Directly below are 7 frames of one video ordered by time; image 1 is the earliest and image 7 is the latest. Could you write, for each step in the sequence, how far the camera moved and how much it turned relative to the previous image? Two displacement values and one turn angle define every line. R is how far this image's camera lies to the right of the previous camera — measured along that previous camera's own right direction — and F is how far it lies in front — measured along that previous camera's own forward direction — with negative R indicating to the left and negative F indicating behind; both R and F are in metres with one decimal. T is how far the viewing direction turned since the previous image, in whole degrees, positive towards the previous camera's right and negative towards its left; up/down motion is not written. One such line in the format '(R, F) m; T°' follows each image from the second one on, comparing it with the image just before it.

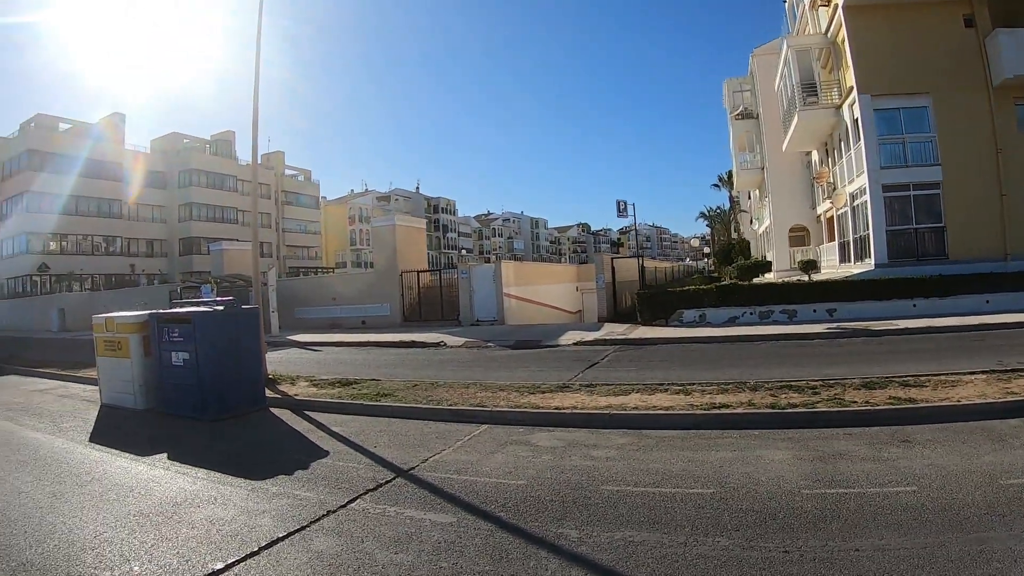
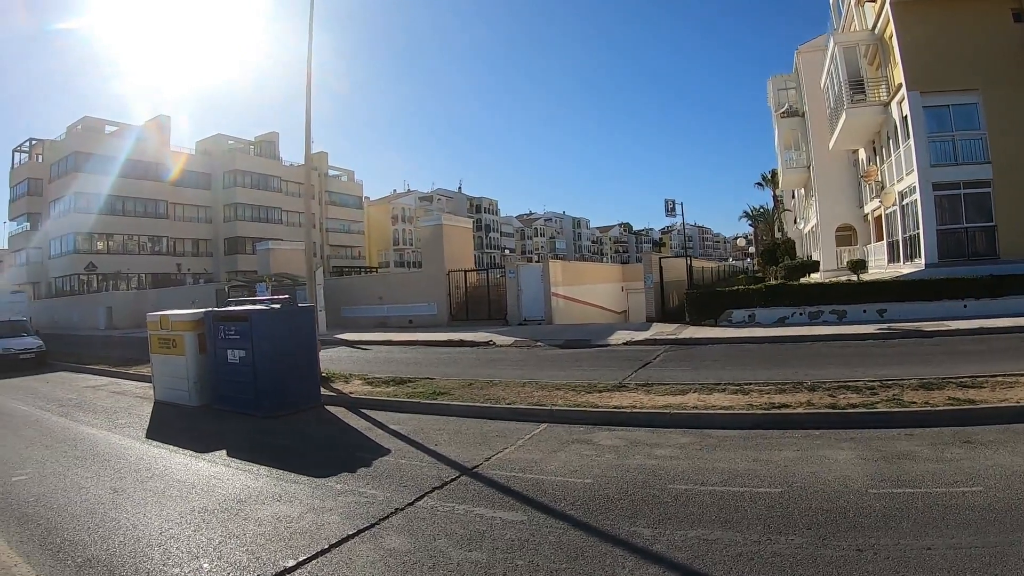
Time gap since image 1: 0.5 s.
(-0.2, -0.1) m; -4°
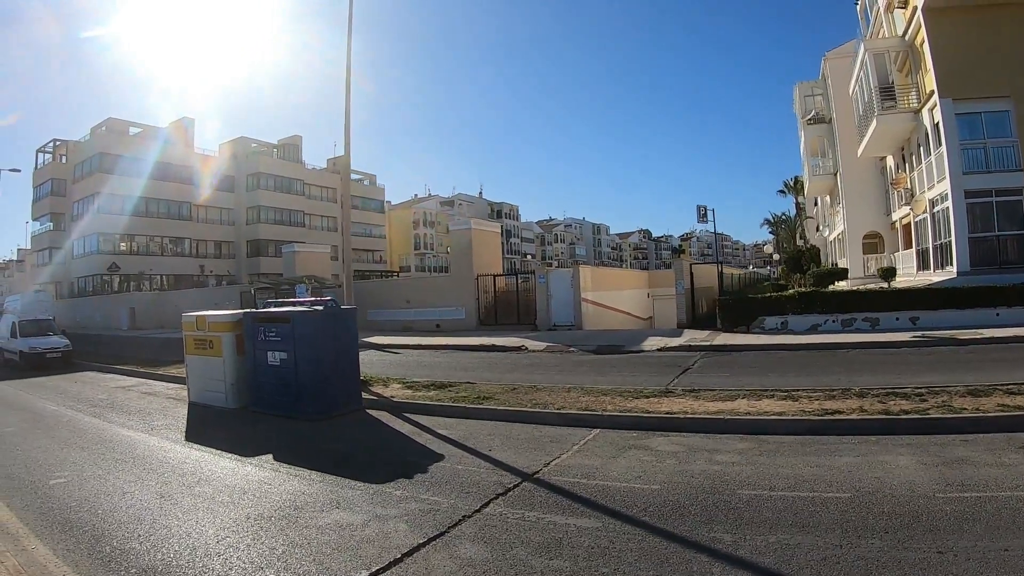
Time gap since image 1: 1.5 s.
(-0.5, -0.1) m; -2°
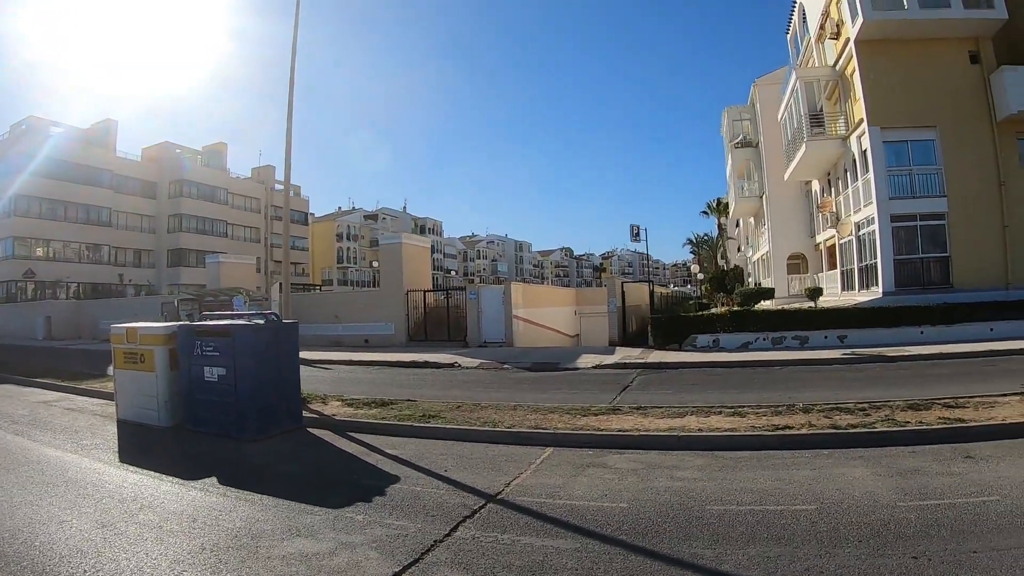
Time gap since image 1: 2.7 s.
(-0.5, +0.2) m; +8°
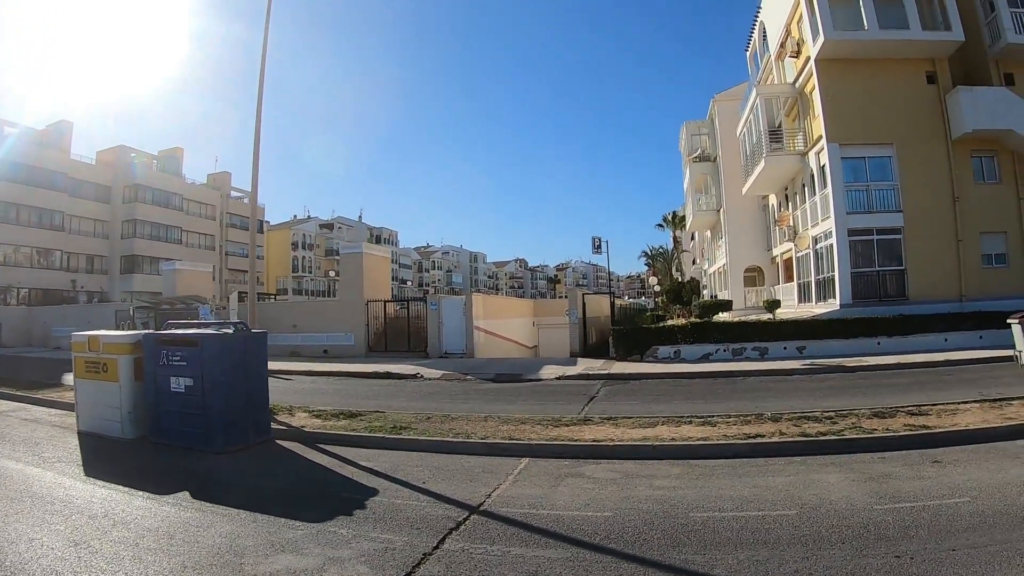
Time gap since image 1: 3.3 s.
(-0.4, 0.0) m; +5°
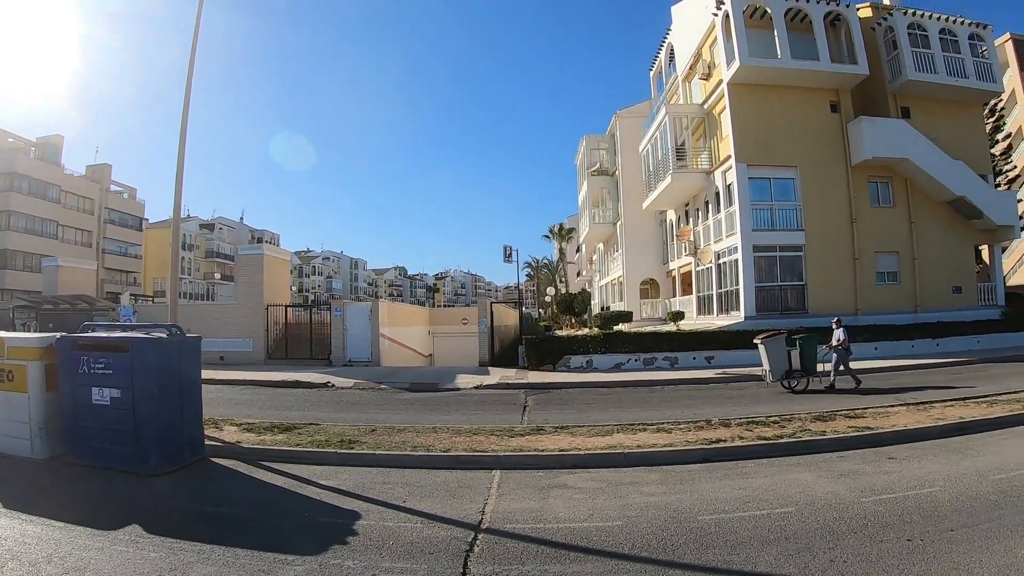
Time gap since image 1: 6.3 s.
(-1.4, +0.4) m; +13°
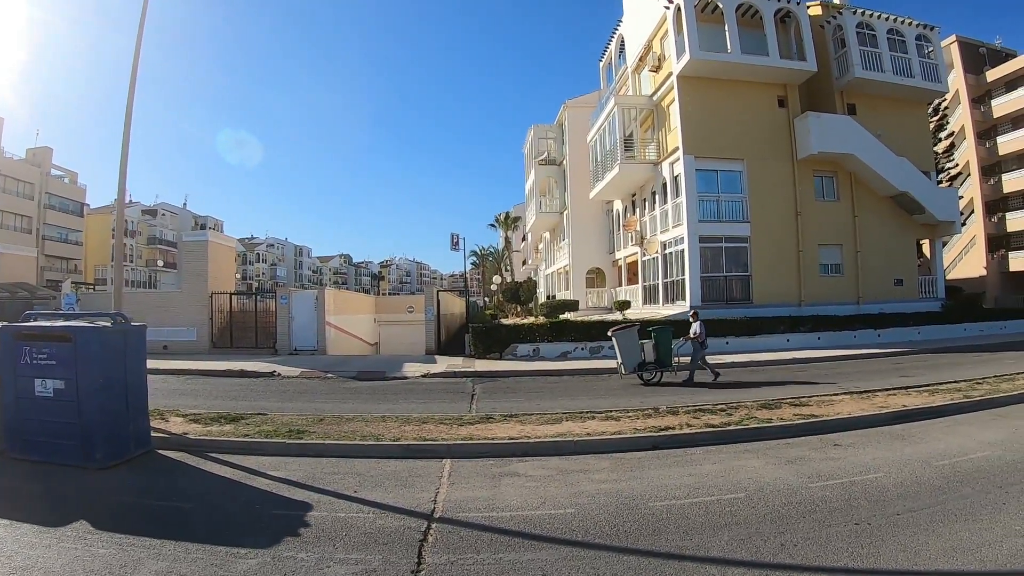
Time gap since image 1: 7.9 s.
(-0.1, +0.1) m; +5°
